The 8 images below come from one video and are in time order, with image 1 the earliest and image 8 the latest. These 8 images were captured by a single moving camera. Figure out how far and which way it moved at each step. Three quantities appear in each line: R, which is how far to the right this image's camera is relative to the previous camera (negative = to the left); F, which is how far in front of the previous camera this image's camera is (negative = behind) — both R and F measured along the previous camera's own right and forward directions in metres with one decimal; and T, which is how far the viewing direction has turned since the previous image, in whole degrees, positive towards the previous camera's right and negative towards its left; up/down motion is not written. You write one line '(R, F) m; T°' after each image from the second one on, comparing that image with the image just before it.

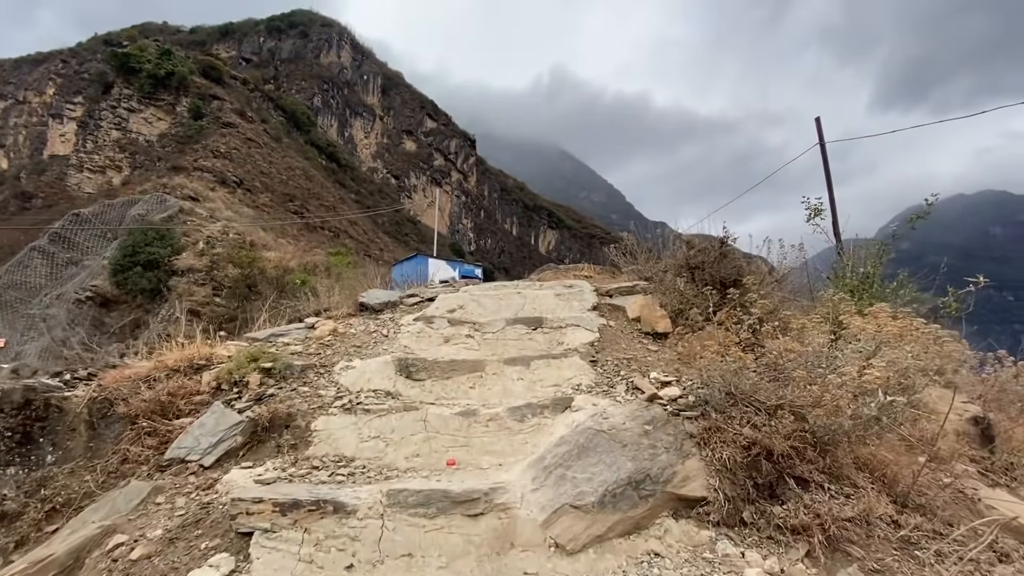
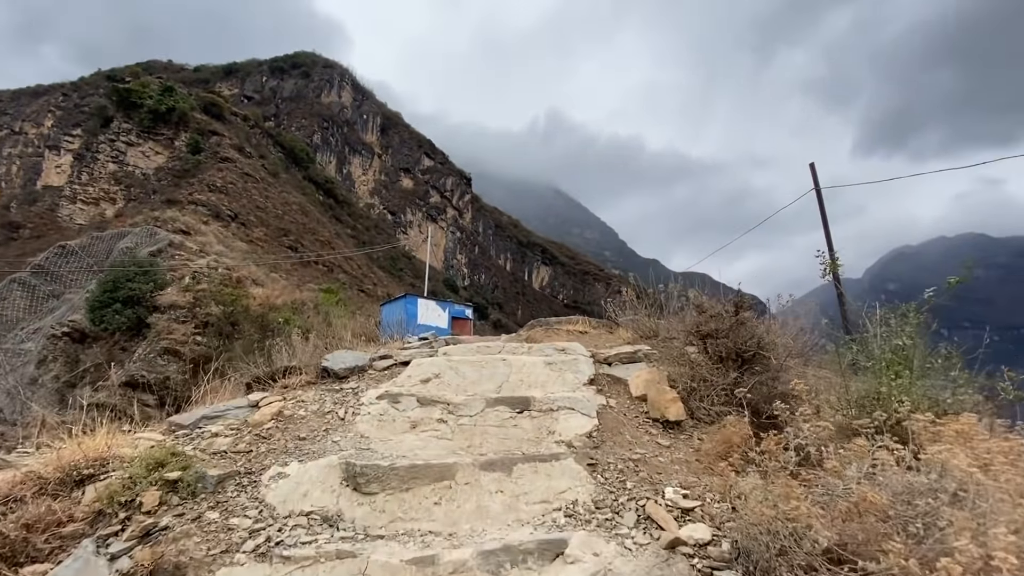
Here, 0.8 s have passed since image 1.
(+0.1, +0.5) m; +1°
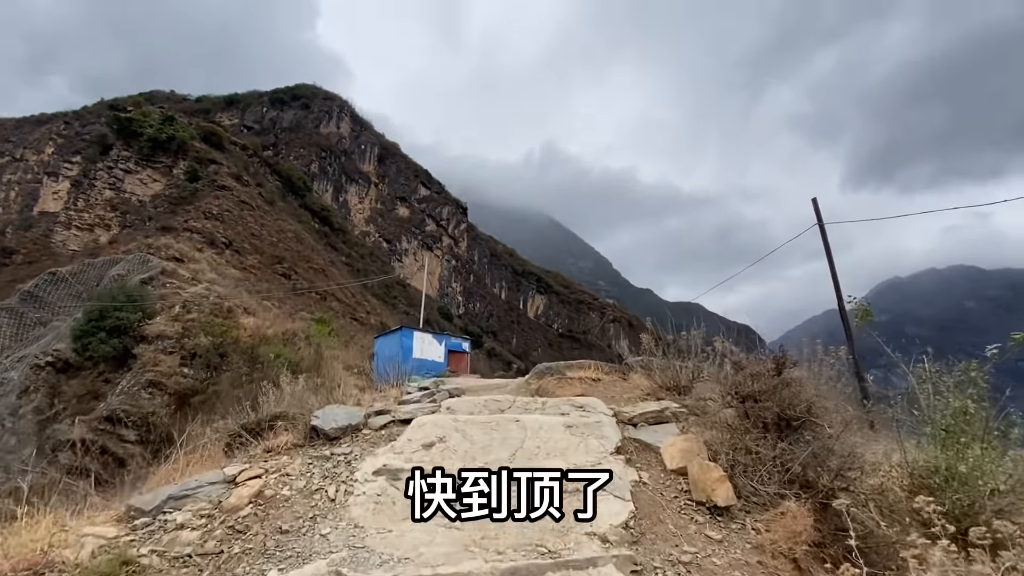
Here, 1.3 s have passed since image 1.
(-0.1, +0.4) m; +1°
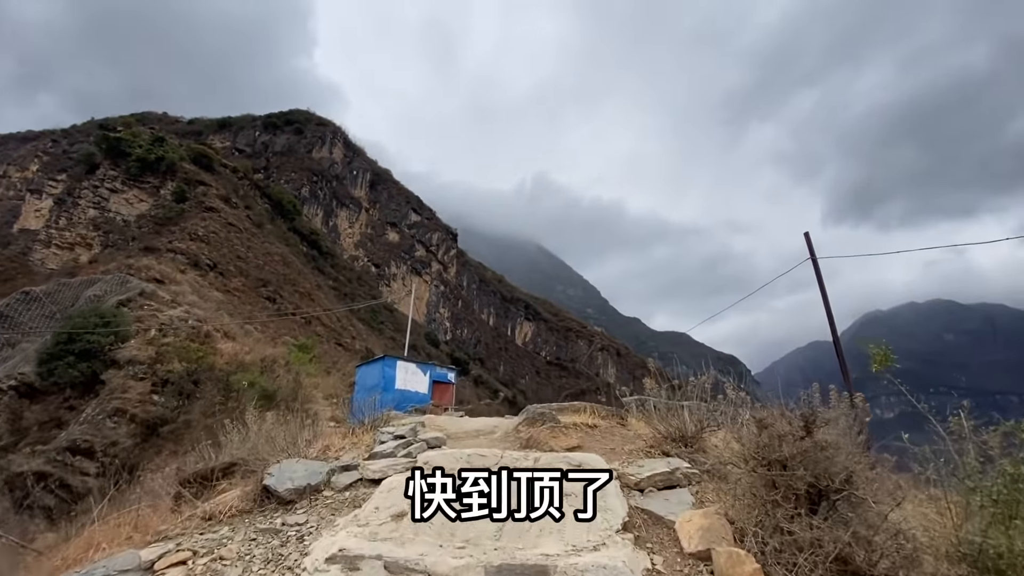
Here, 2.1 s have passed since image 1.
(0.0, +0.4) m; +1°
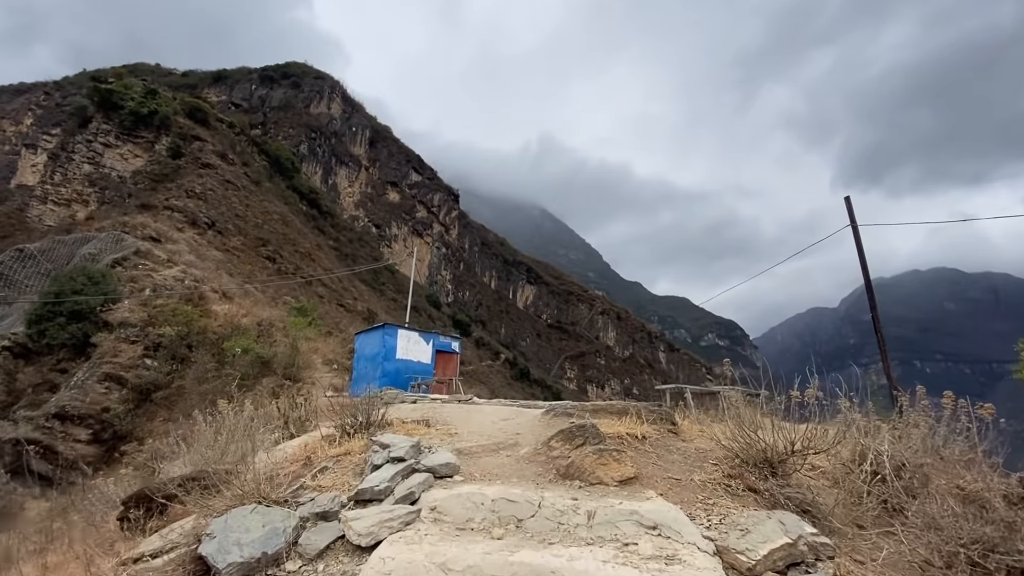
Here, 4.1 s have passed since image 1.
(-0.2, +1.0) m; 0°
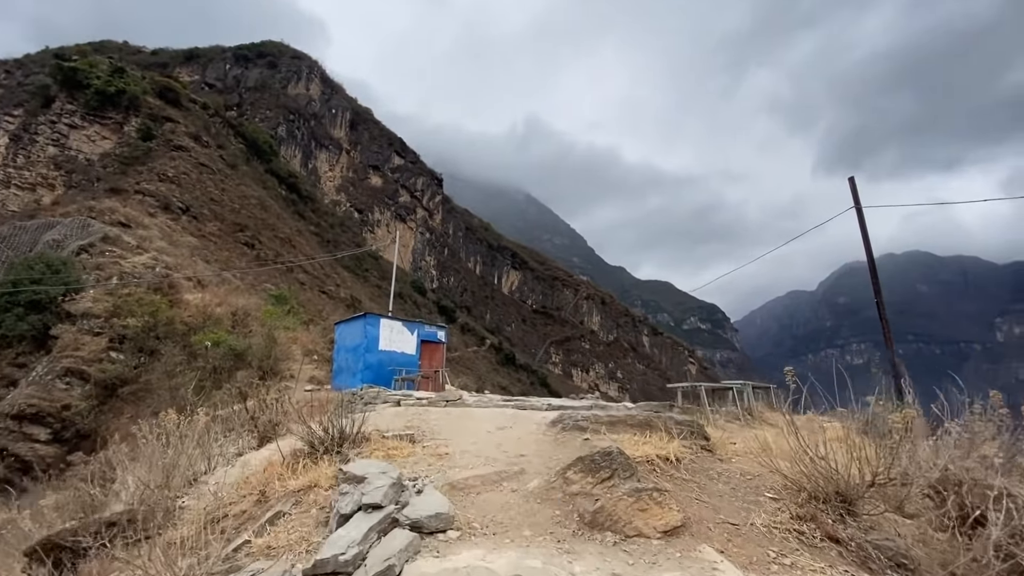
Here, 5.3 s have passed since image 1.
(-0.1, +0.7) m; +2°
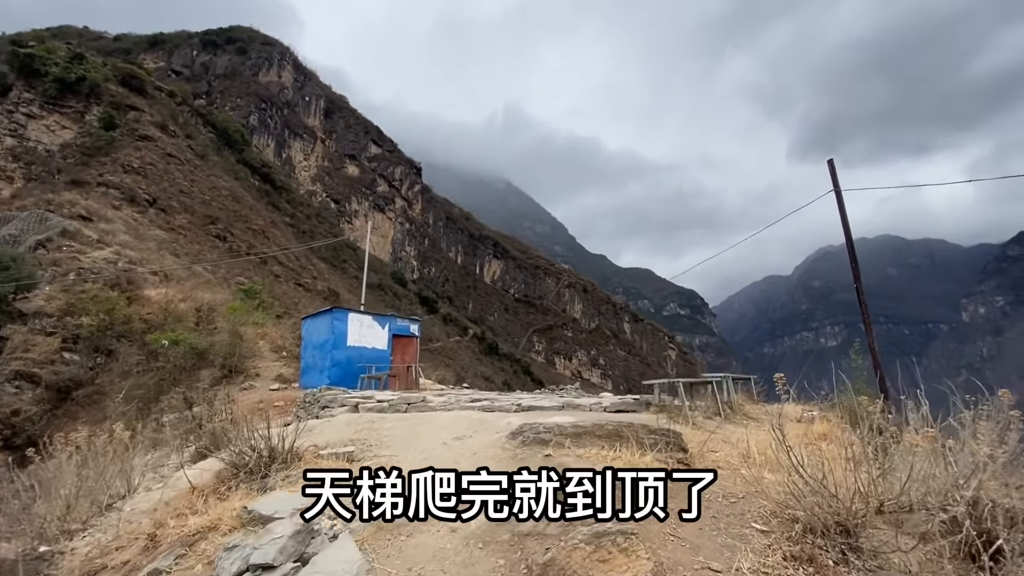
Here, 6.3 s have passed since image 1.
(+0.2, +0.5) m; +2°
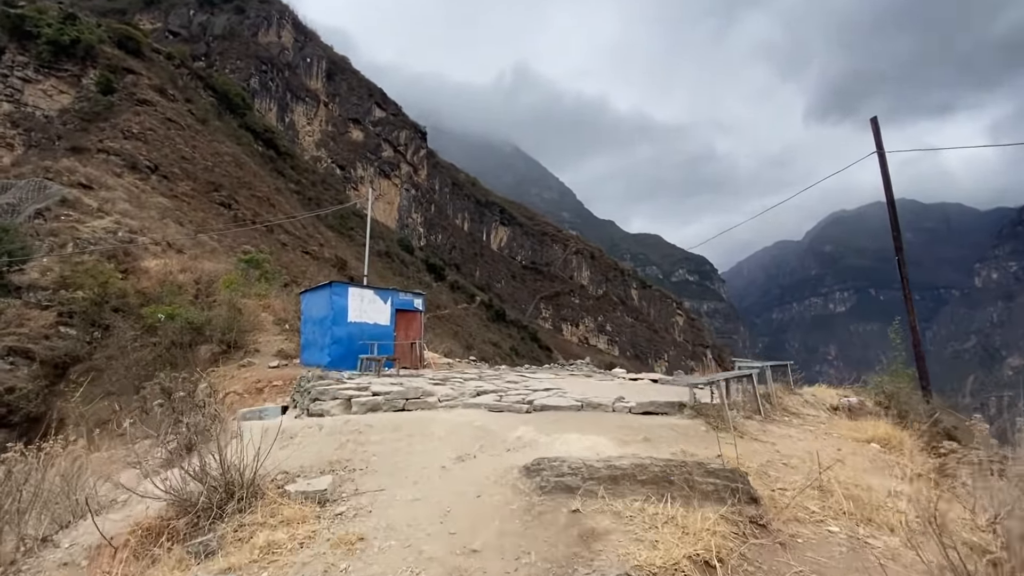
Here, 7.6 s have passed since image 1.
(0.0, +0.8) m; -1°
